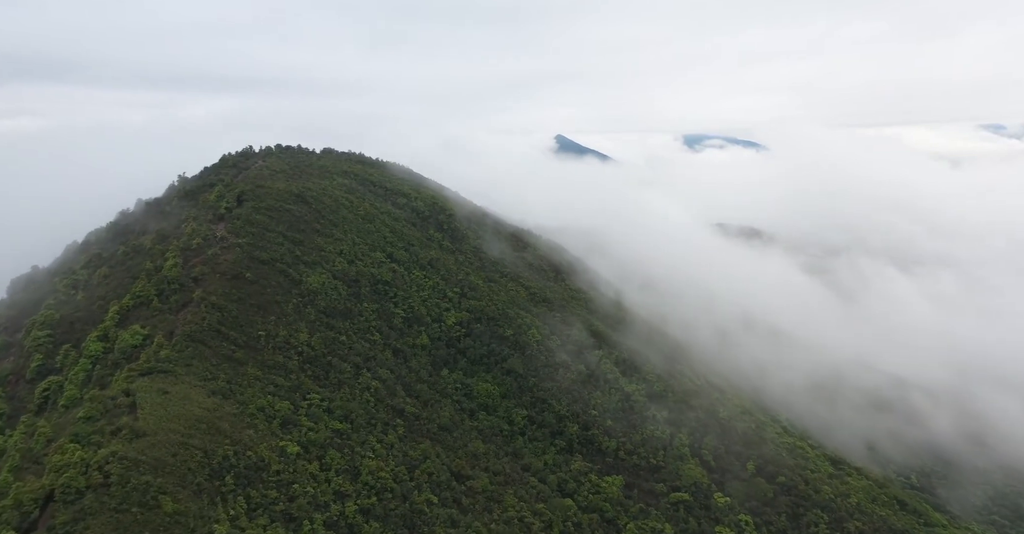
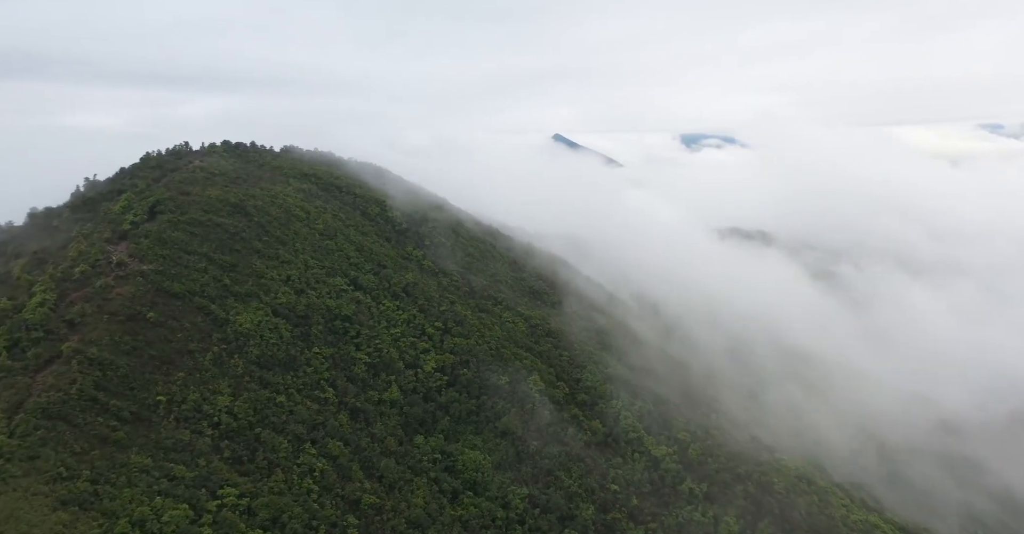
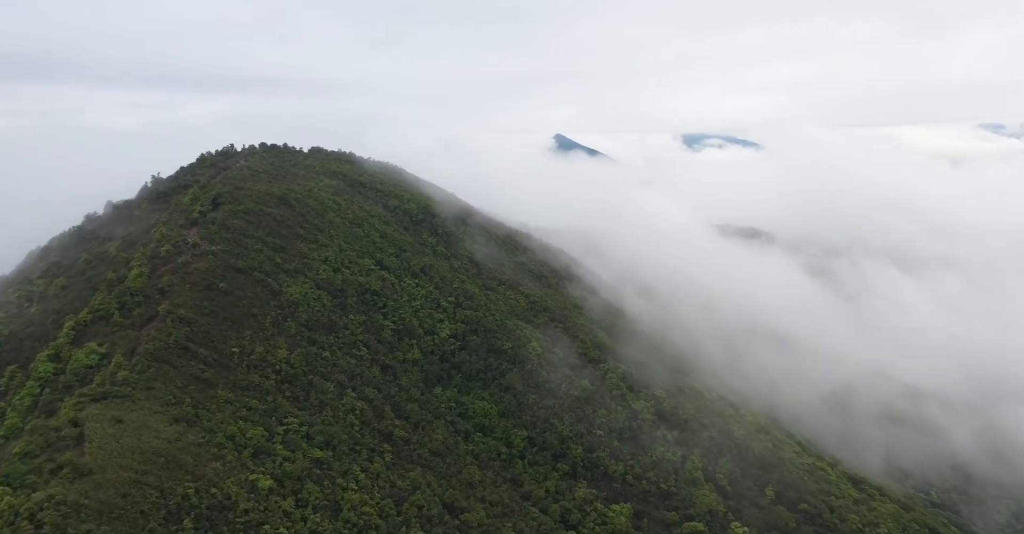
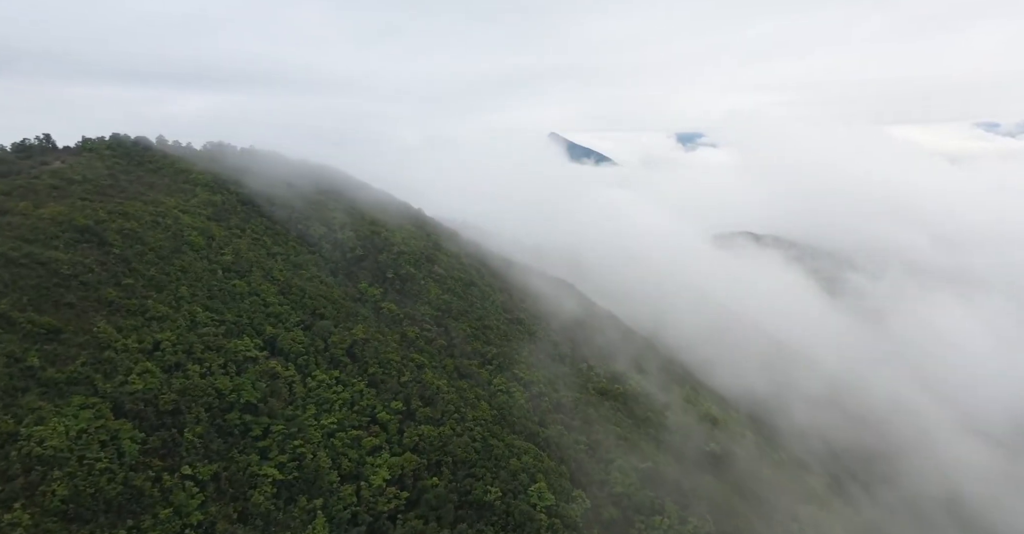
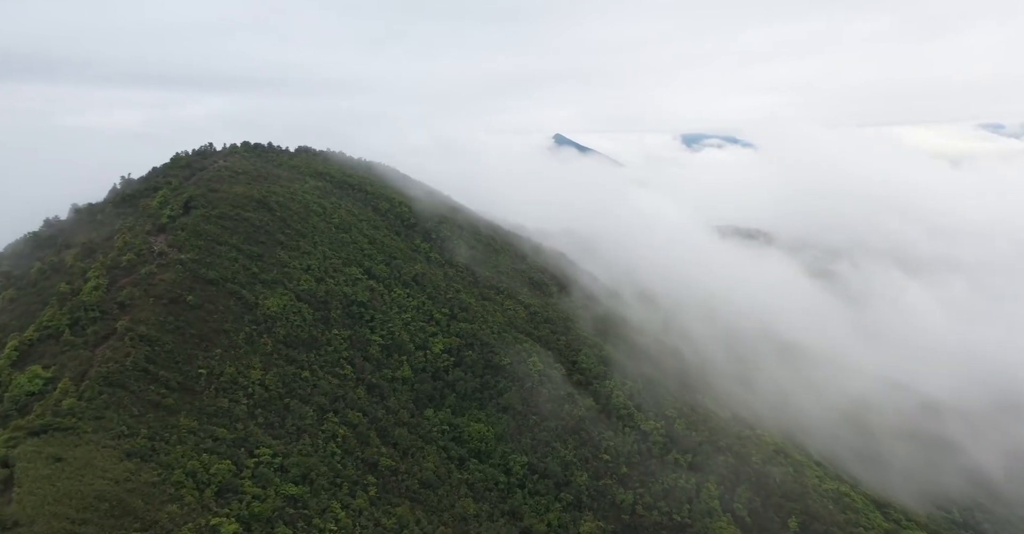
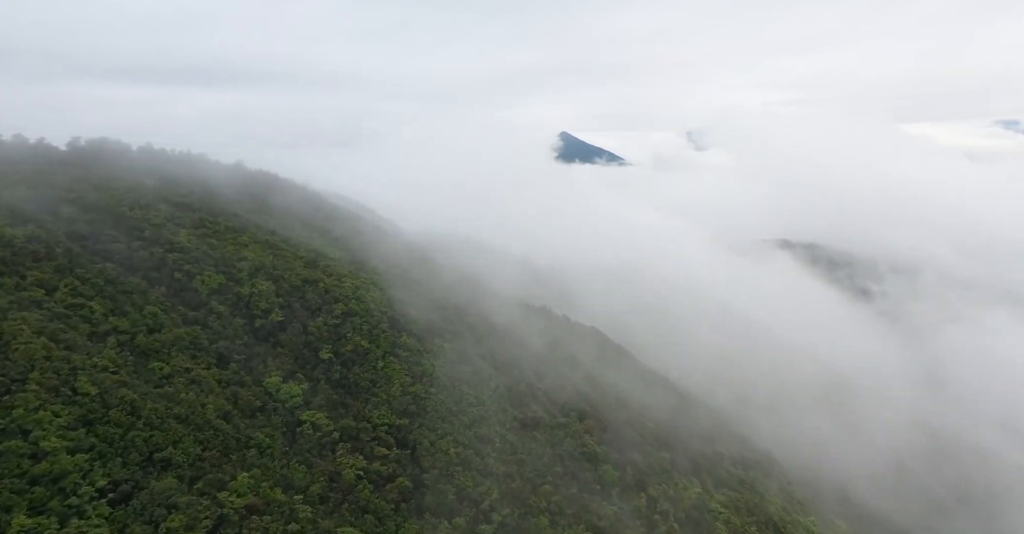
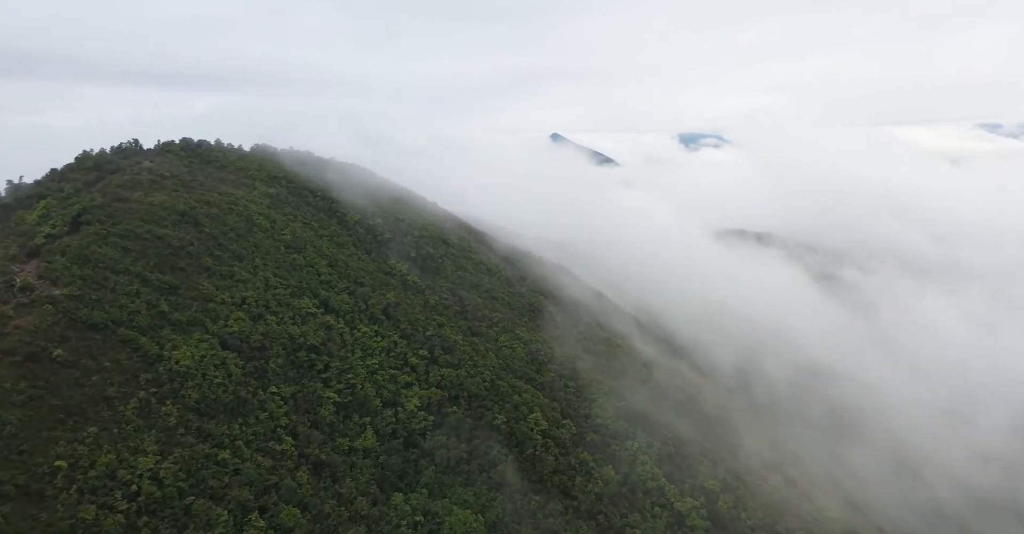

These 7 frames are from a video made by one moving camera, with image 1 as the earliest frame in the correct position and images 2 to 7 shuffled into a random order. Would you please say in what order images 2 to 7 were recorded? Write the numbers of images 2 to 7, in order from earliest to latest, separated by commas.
3, 5, 2, 7, 4, 6
